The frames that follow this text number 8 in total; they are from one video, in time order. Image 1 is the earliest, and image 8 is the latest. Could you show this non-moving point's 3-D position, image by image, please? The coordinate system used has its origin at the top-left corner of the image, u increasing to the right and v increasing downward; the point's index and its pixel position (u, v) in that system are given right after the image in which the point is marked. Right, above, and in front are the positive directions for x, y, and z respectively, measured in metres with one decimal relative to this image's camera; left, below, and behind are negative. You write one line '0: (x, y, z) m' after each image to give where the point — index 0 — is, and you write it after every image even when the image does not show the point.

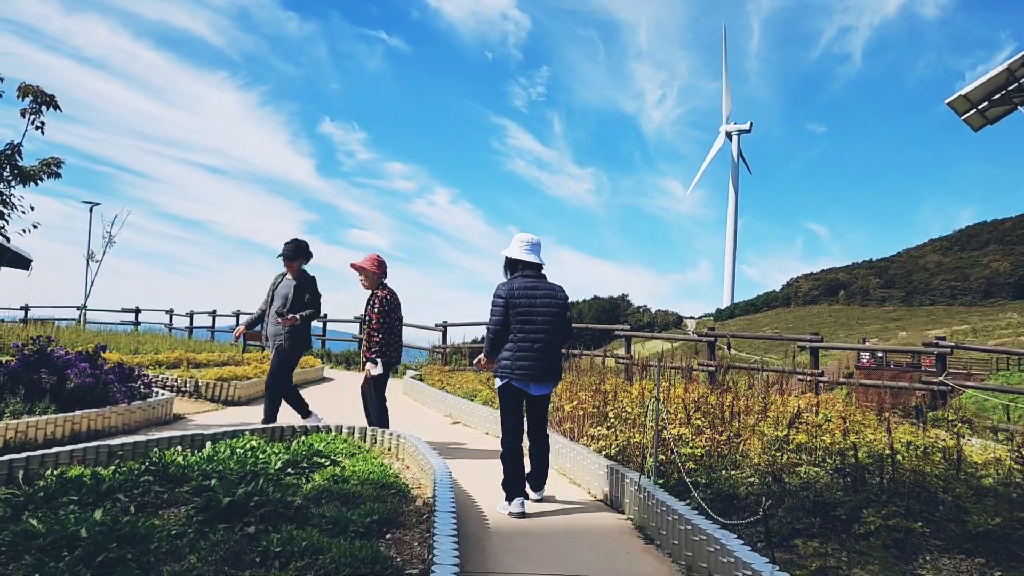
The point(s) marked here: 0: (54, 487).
0: (-2.2, -1.0, +4.0) m
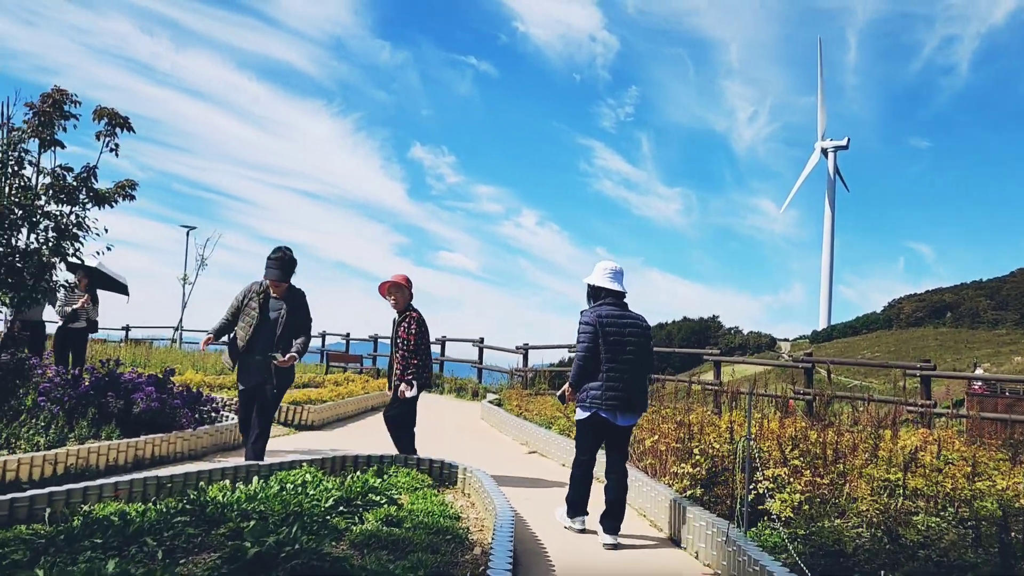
0: (-1.9, -1.1, +3.7) m
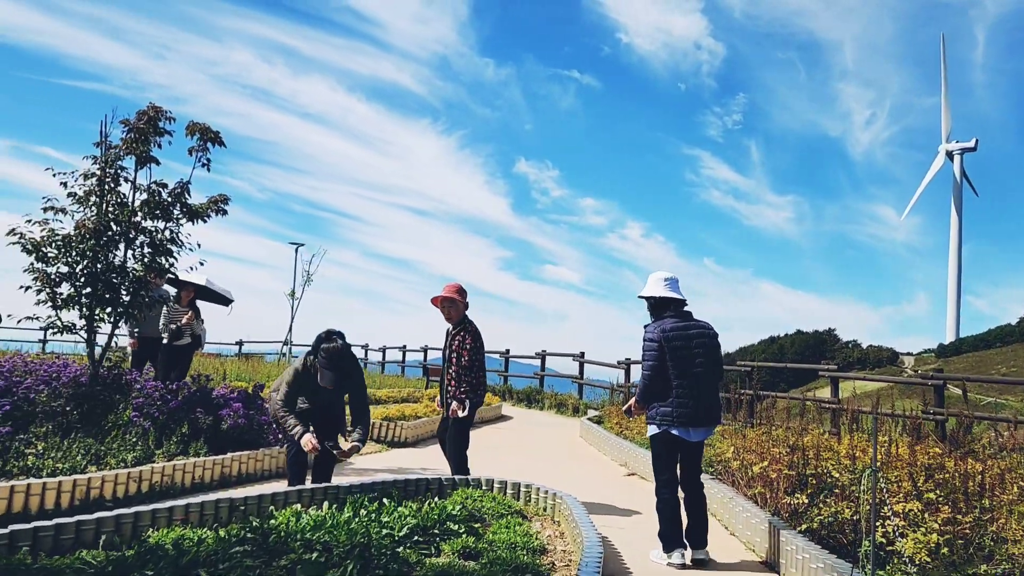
0: (-1.6, -1.1, +3.5) m
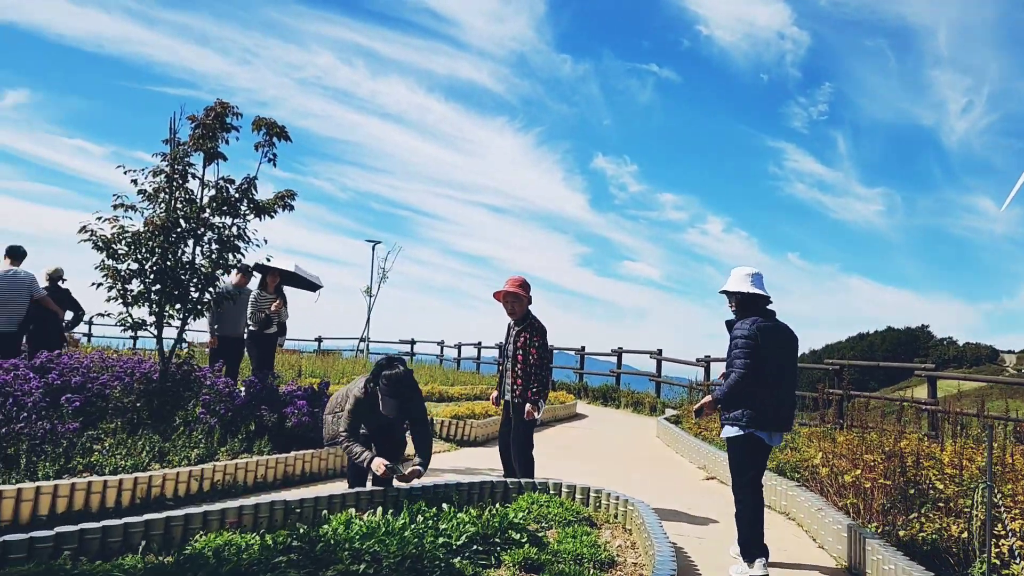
0: (-1.3, -1.1, +3.3) m
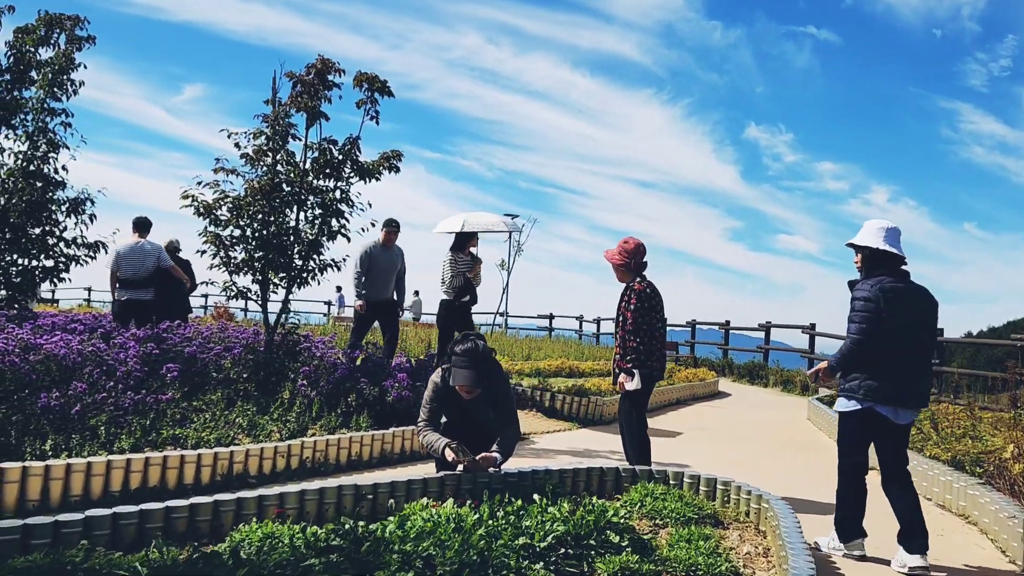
0: (-1.1, -0.9, +2.8) m
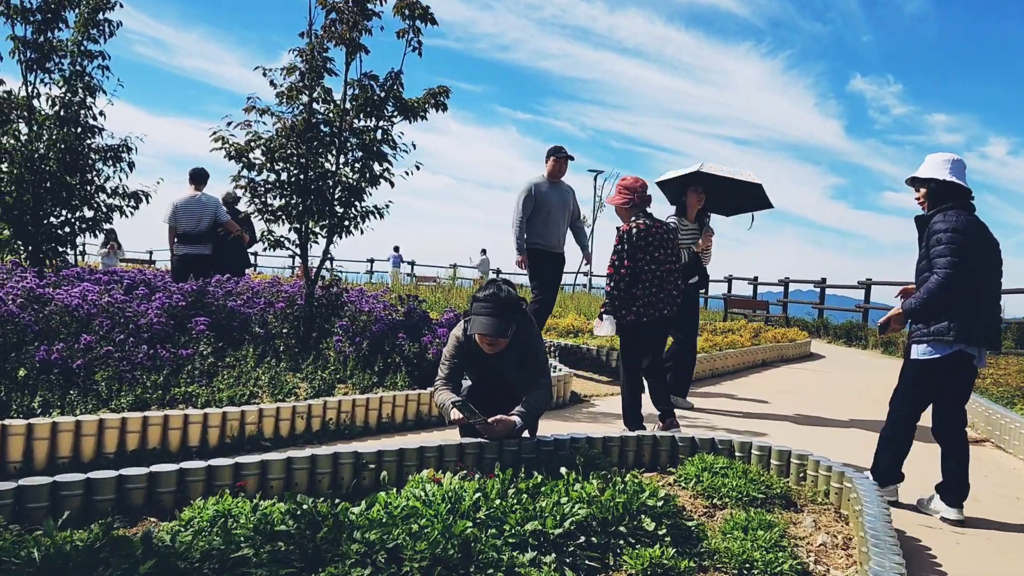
0: (-1.1, -0.7, +2.3) m
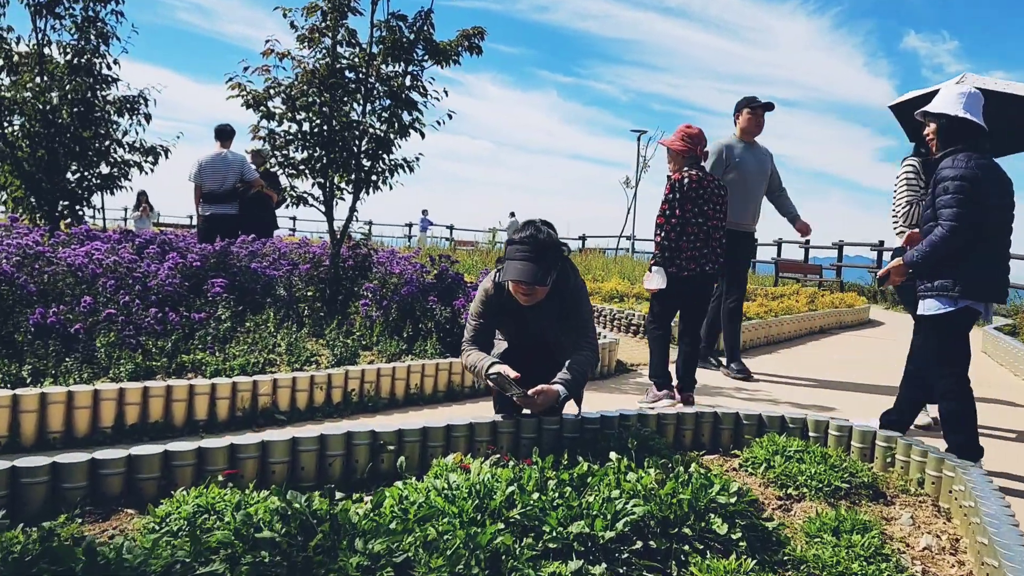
0: (-1.0, -0.6, +1.8) m
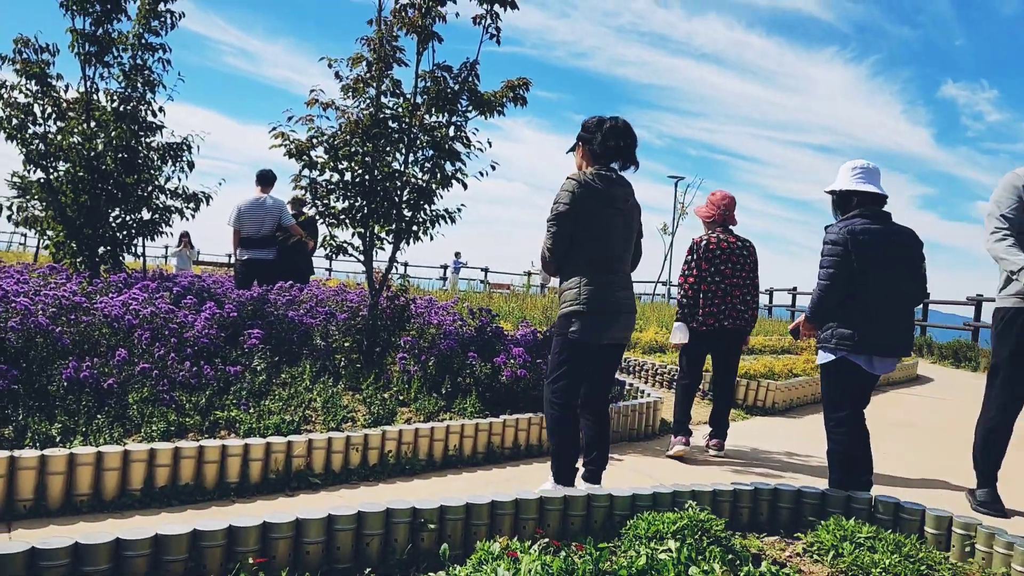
0: (-0.9, -0.8, +1.6) m
